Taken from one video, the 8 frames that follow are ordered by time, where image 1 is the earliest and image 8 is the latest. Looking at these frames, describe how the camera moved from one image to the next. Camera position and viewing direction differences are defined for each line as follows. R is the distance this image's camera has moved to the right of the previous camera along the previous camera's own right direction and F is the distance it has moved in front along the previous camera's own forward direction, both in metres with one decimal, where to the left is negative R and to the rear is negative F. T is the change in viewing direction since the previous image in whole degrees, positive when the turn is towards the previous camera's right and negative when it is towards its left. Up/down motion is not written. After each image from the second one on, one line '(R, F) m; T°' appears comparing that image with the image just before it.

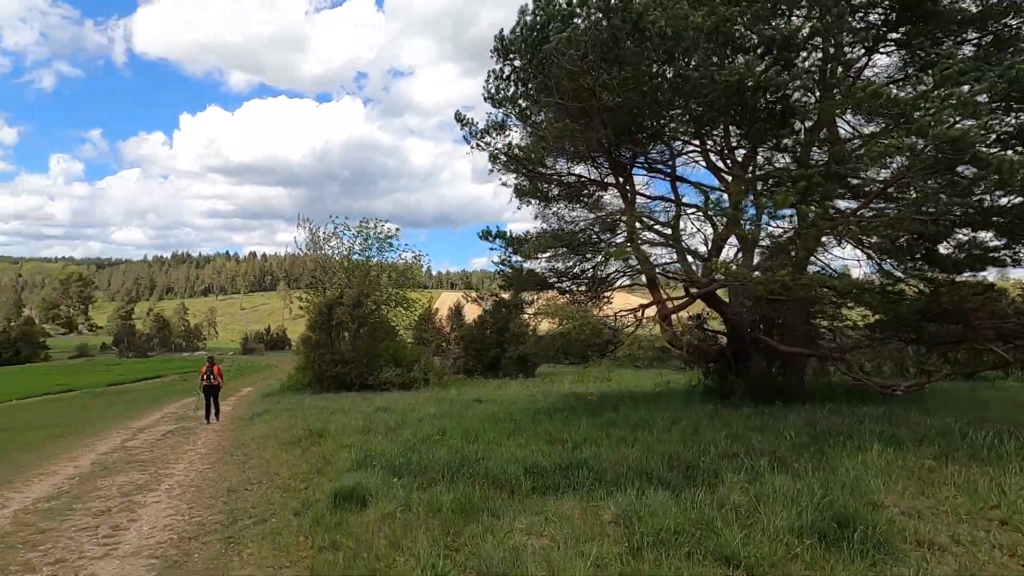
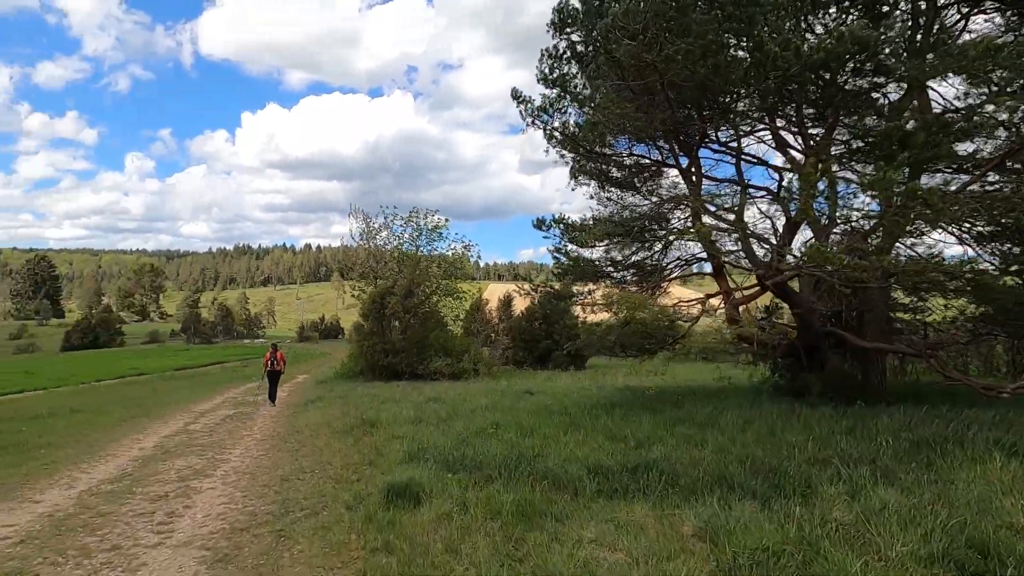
(-0.2, +0.5) m; -5°
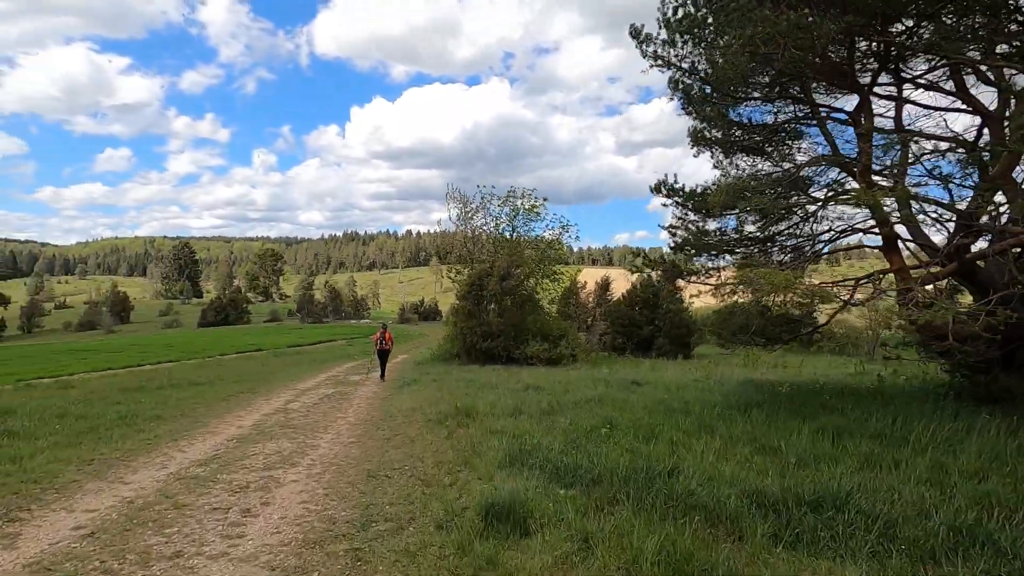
(-0.3, +1.4) m; -10°
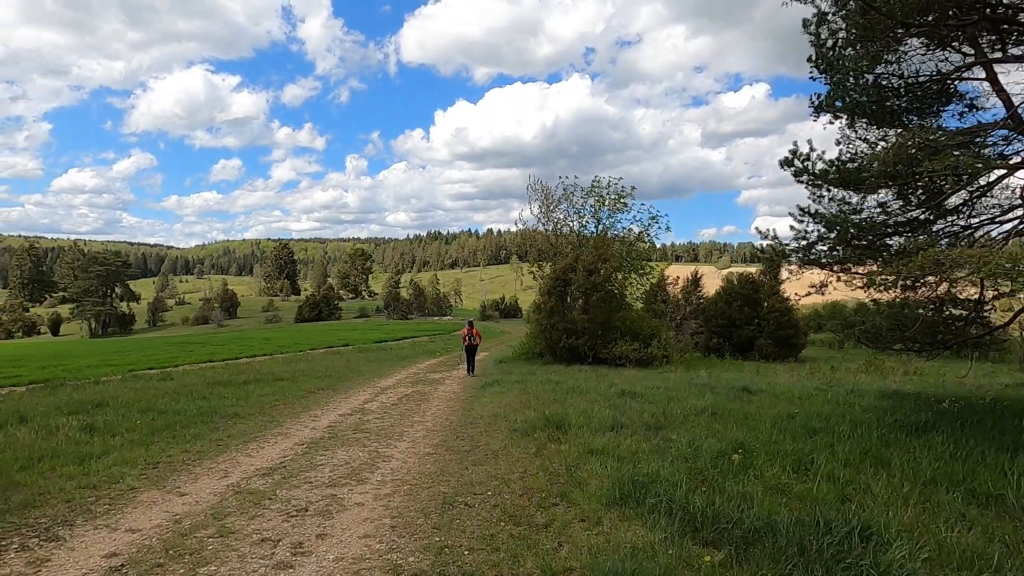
(-0.3, +1.3) m; -9°
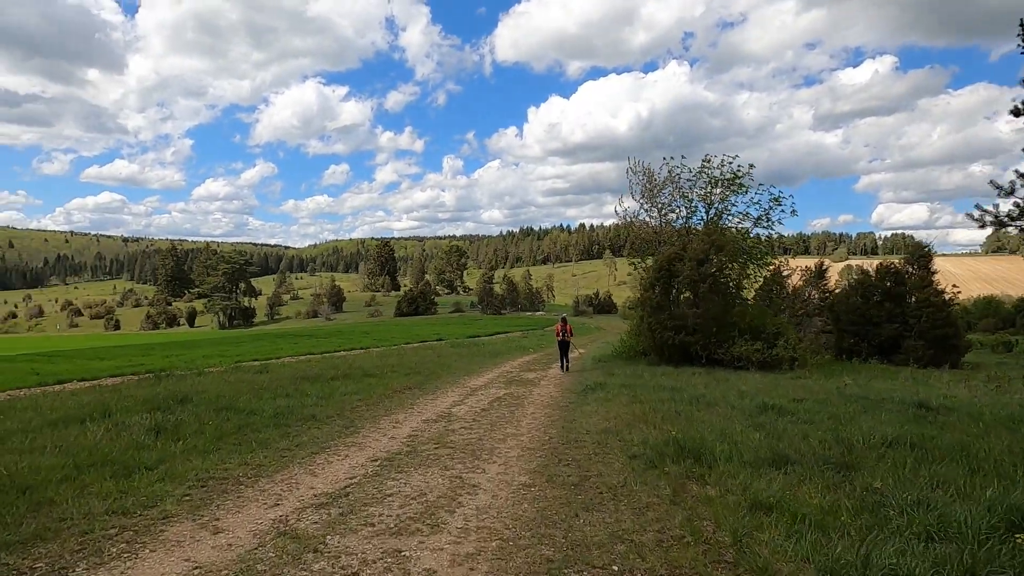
(-0.3, +1.8) m; -10°
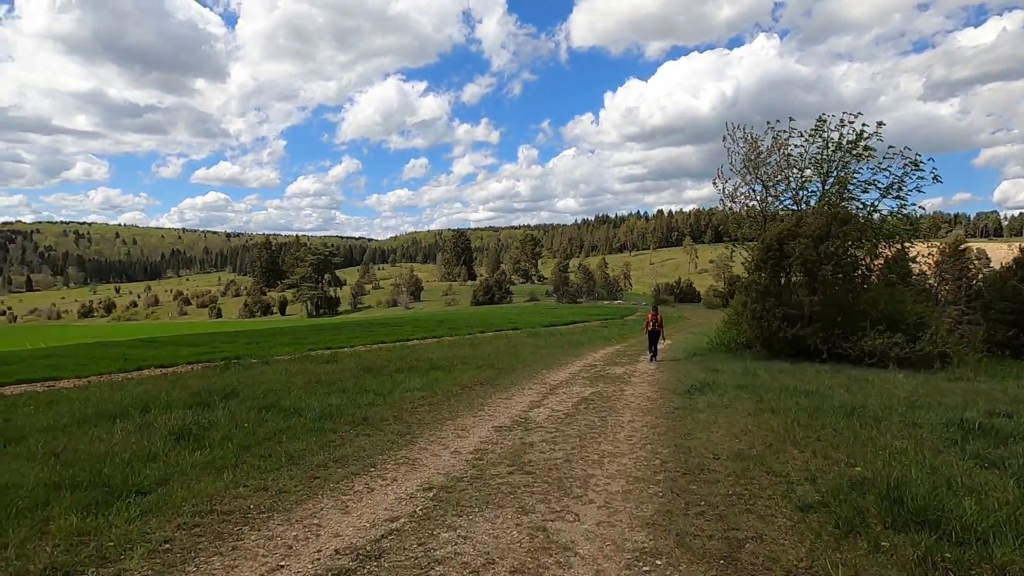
(-0.3, +2.1) m; -8°
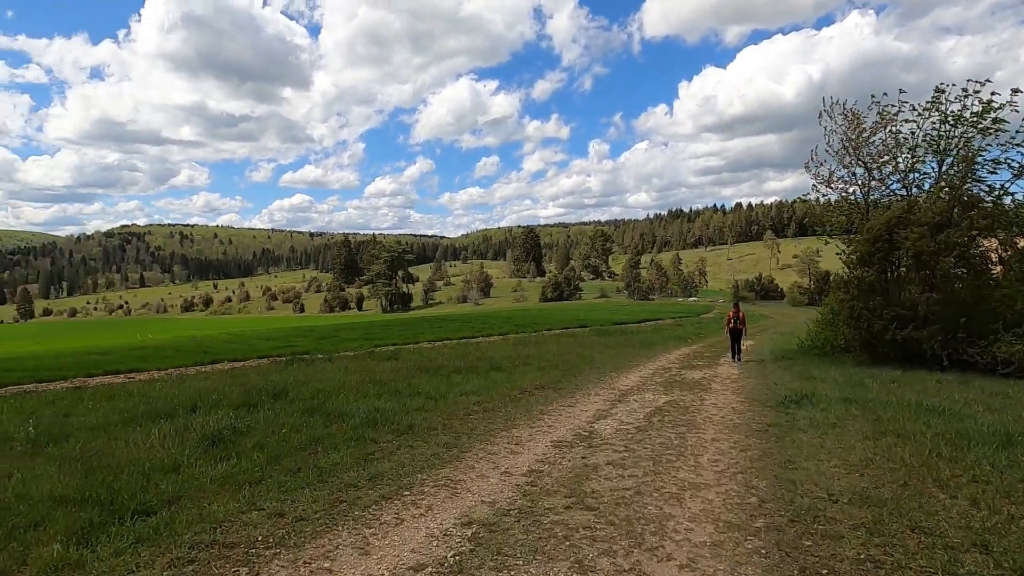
(+0.1, +1.0) m; -7°
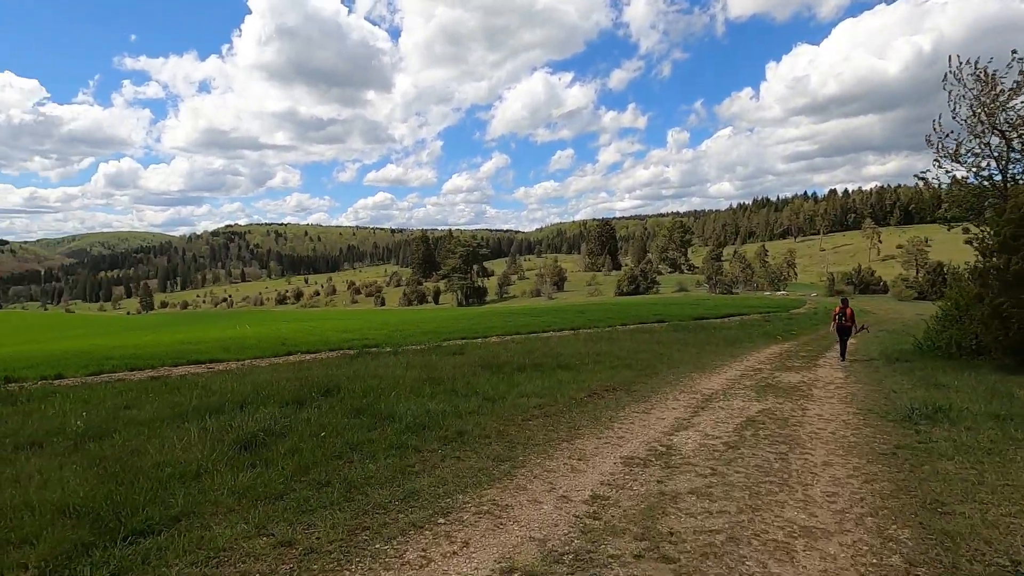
(+0.1, +1.0) m; -8°
